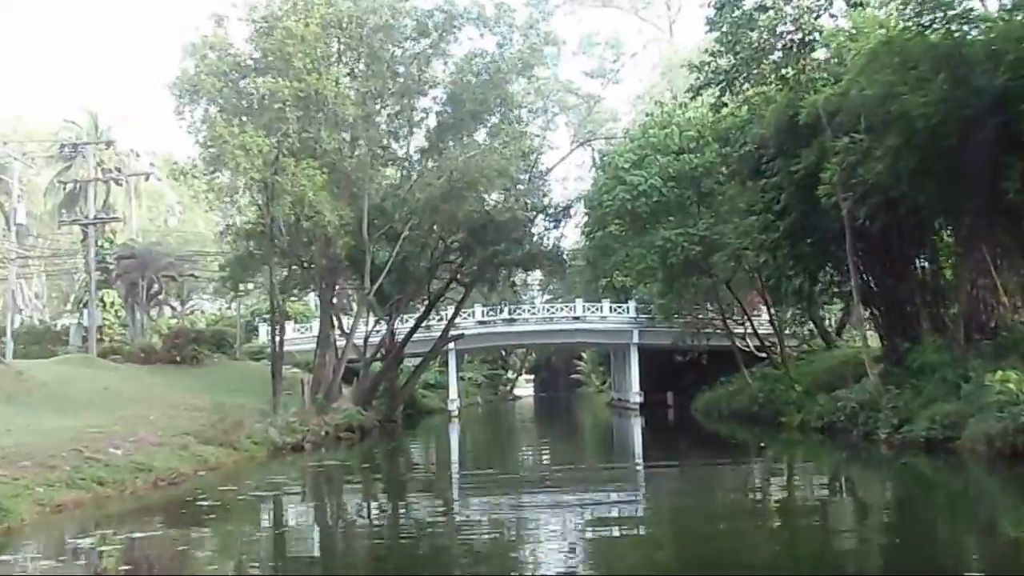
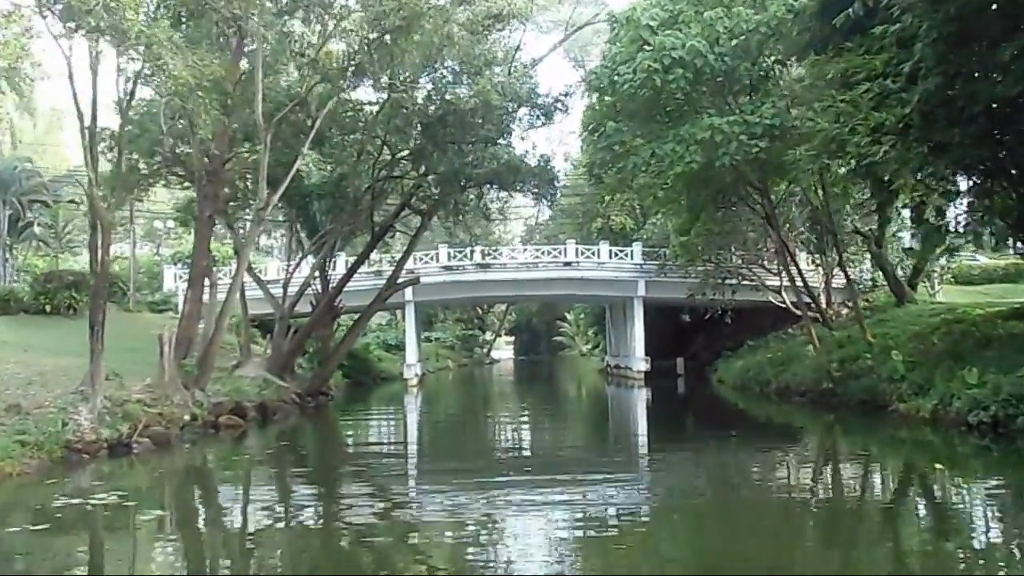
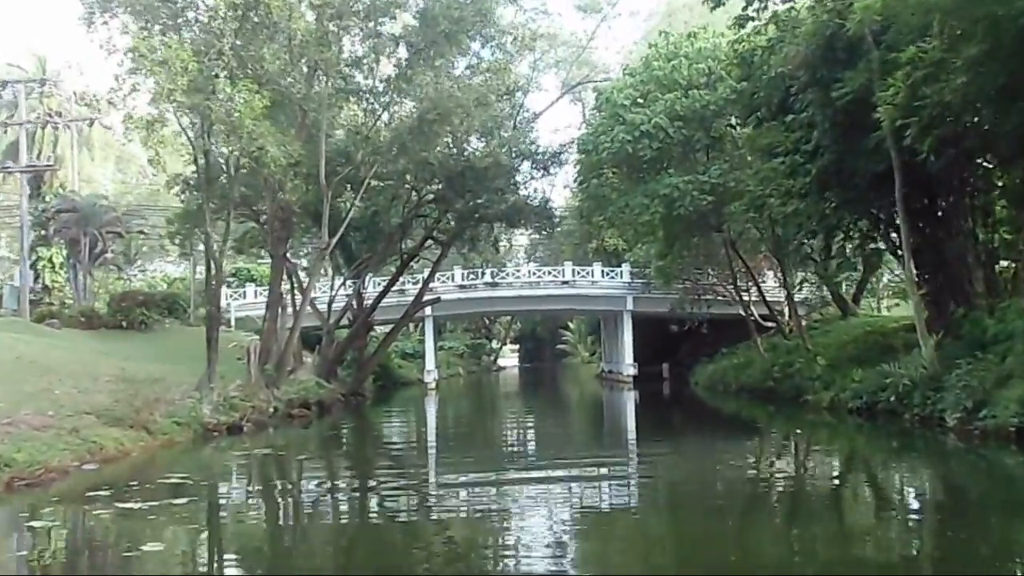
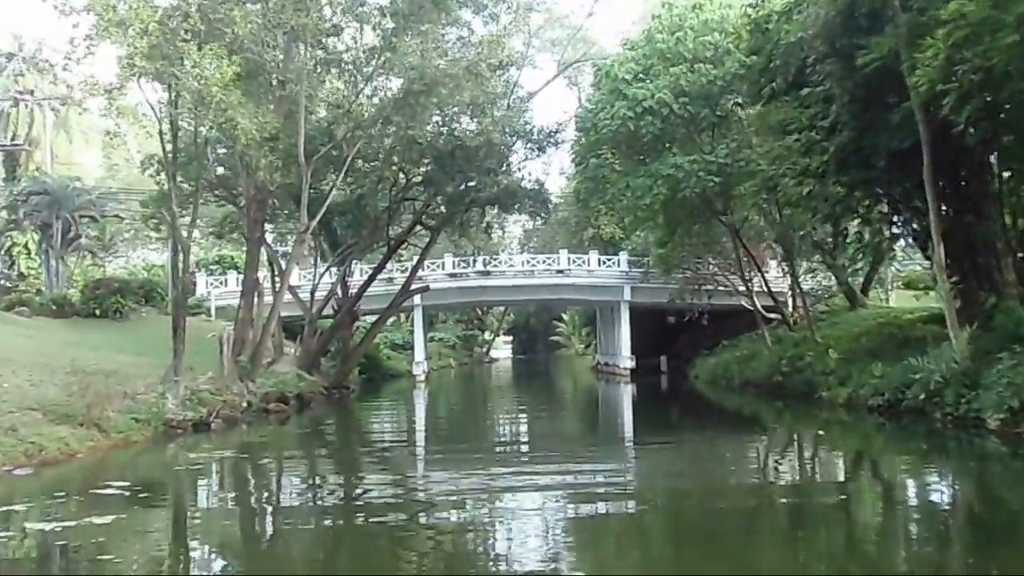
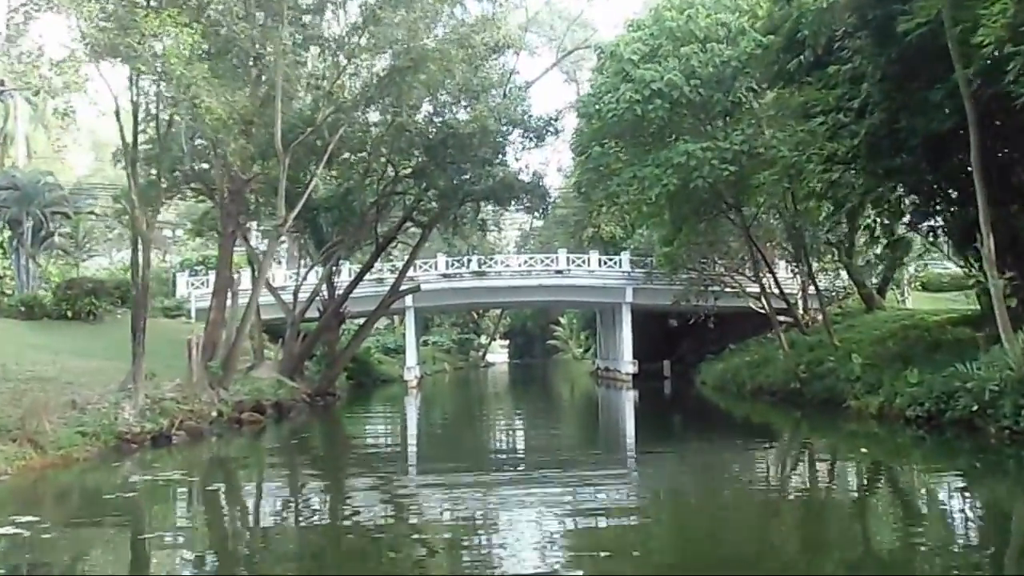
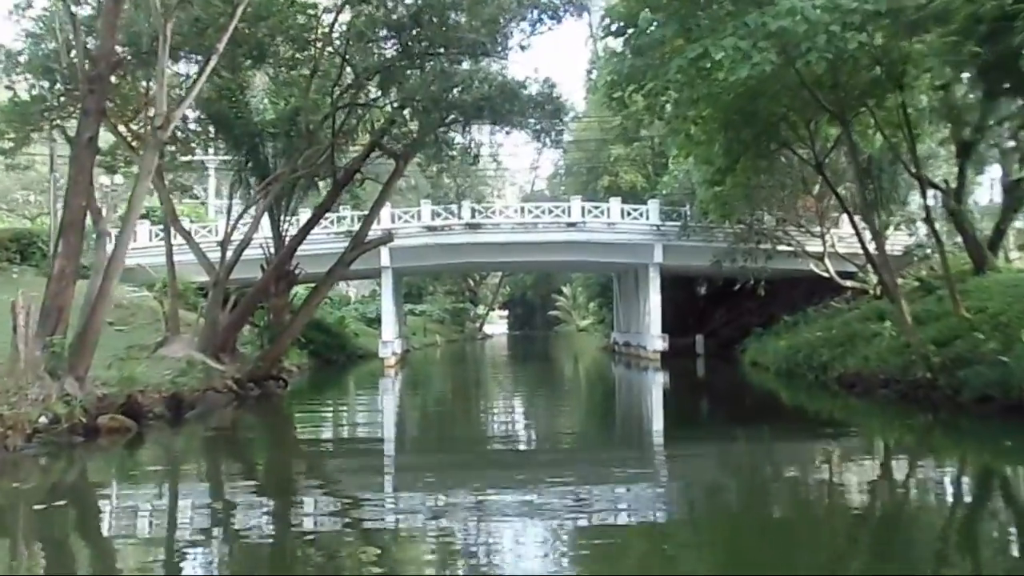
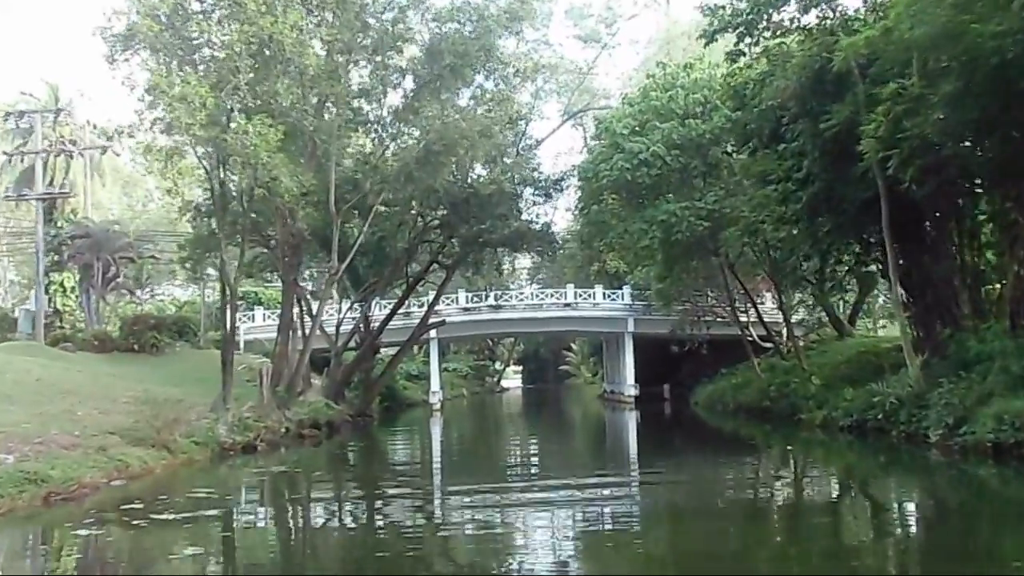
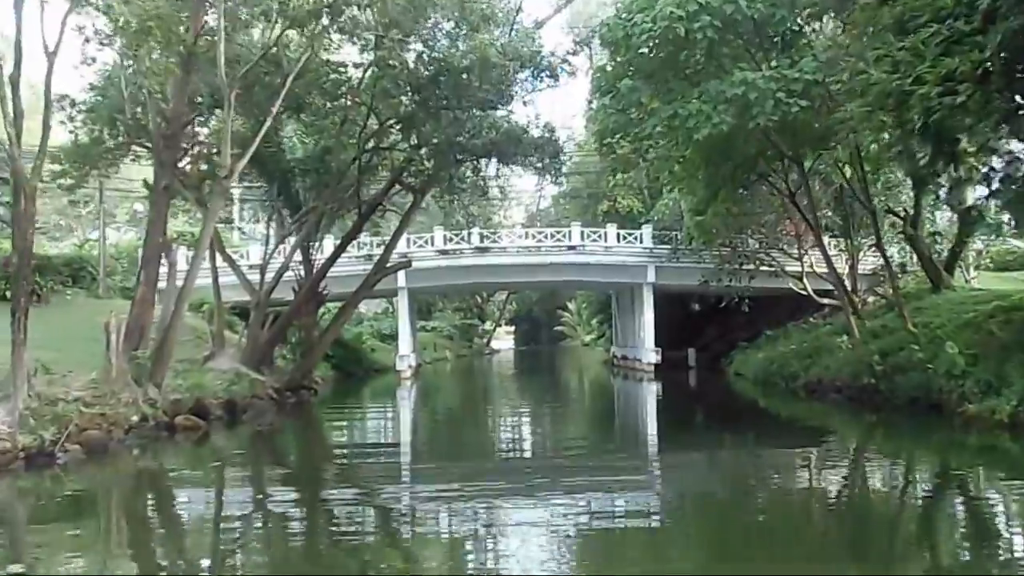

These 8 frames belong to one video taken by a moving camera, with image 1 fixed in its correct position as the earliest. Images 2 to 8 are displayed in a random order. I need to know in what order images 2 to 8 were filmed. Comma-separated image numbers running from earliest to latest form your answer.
7, 3, 4, 5, 2, 8, 6
